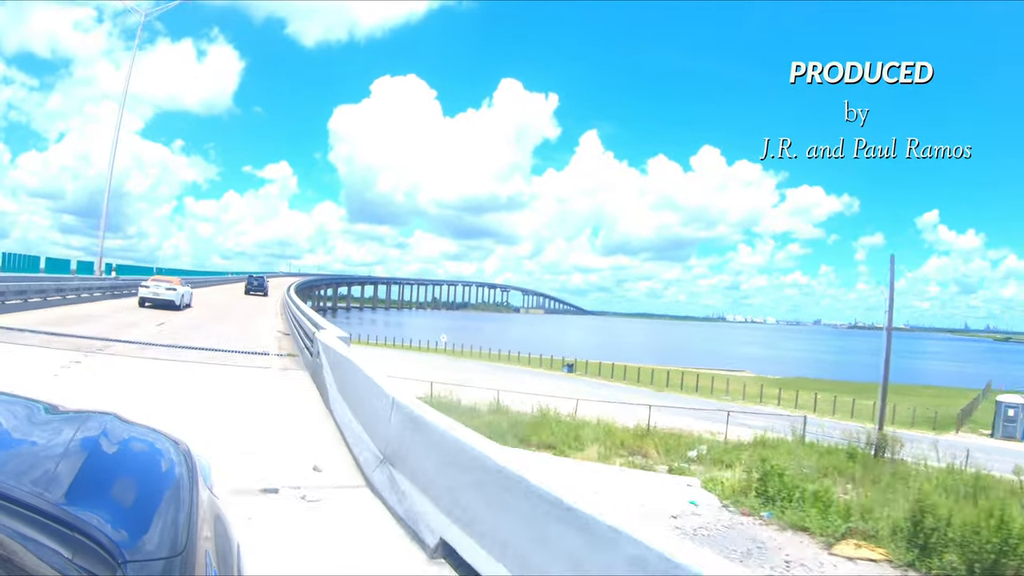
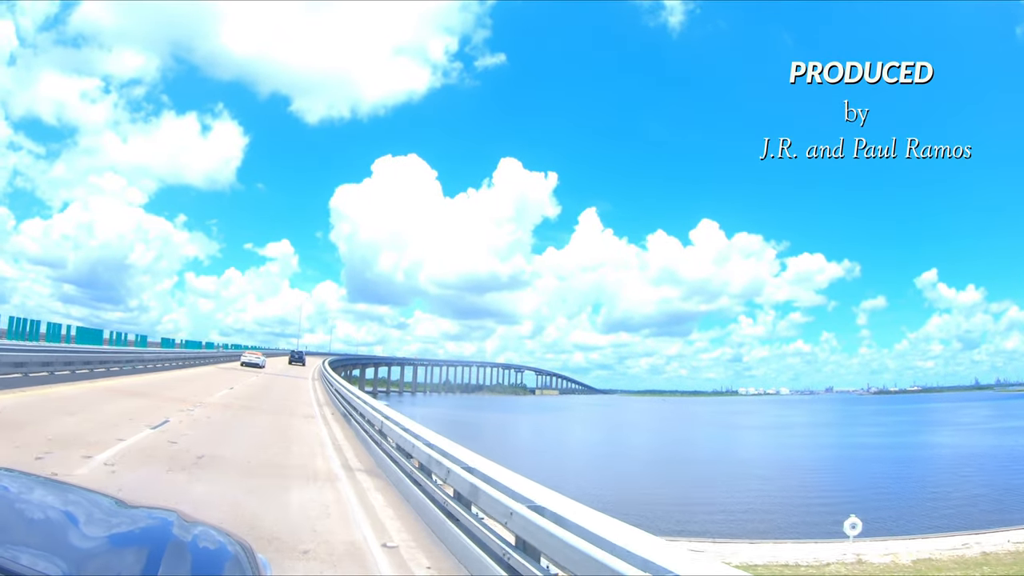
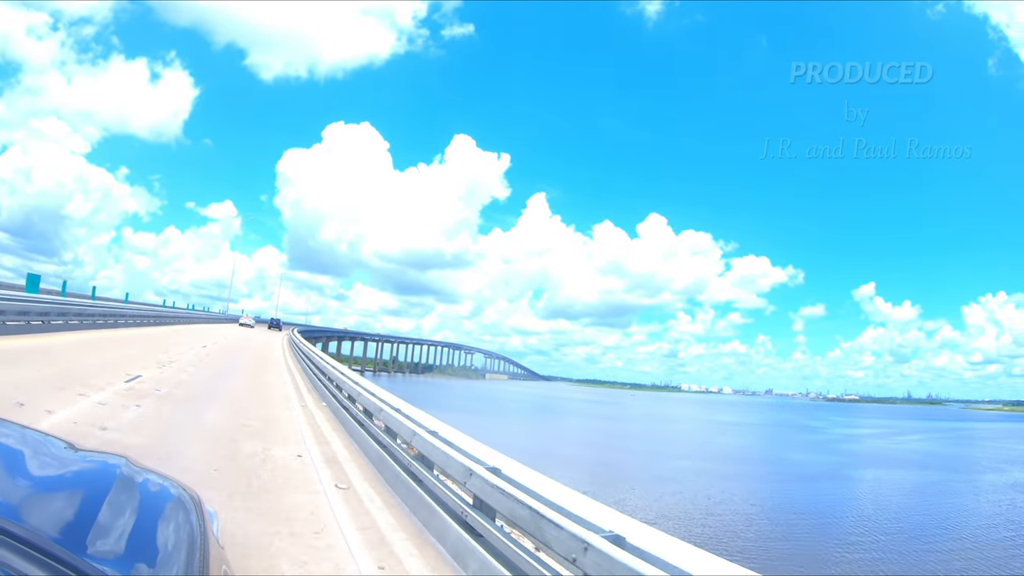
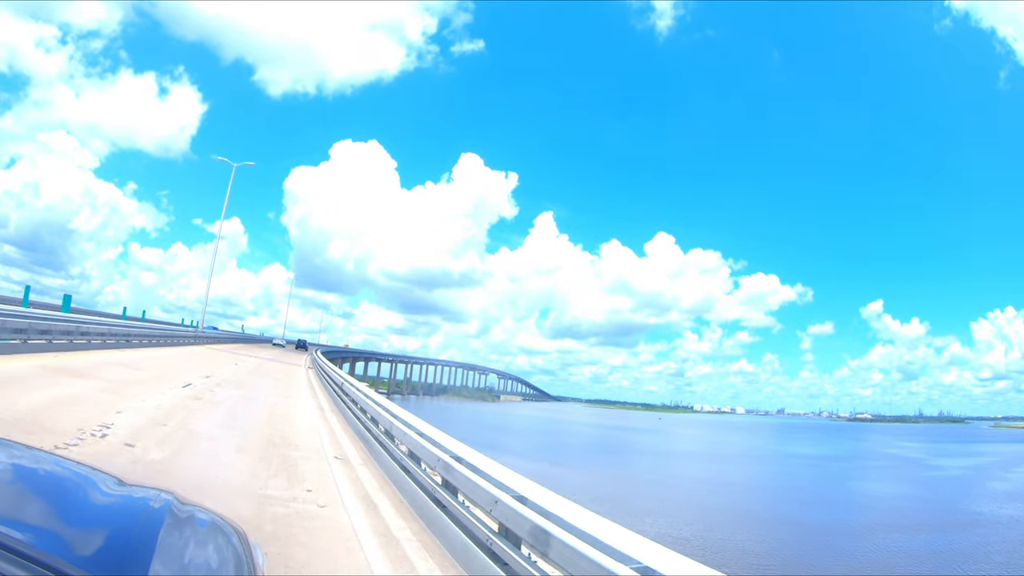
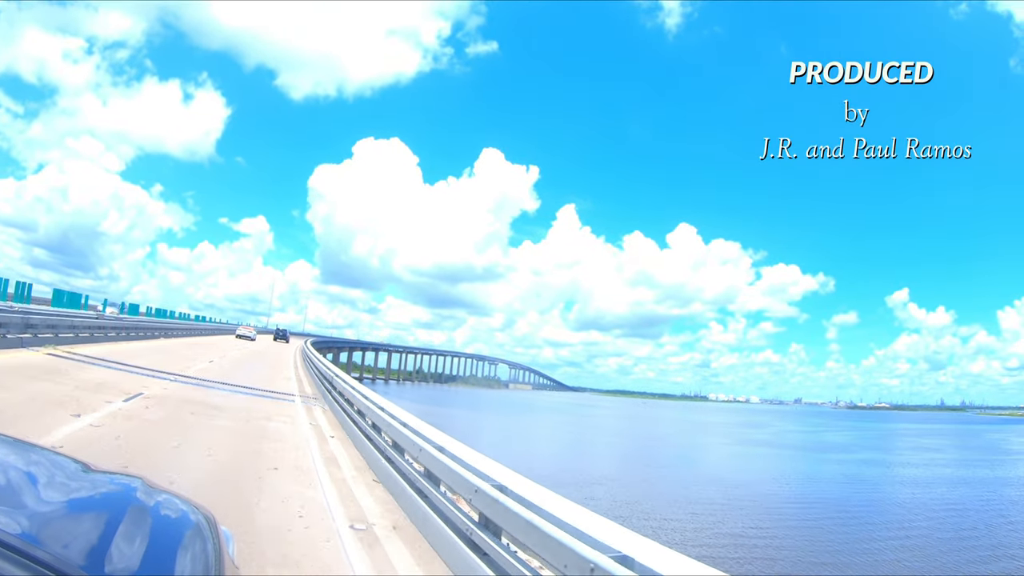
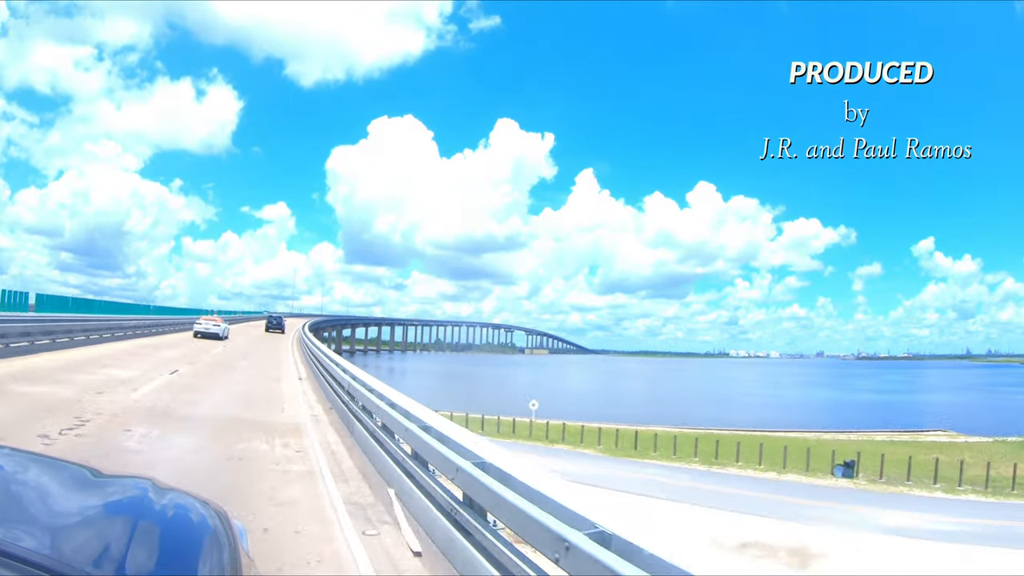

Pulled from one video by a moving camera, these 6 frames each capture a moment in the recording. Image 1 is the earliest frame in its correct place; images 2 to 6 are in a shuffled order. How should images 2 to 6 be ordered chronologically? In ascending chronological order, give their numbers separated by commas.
6, 2, 5, 3, 4
